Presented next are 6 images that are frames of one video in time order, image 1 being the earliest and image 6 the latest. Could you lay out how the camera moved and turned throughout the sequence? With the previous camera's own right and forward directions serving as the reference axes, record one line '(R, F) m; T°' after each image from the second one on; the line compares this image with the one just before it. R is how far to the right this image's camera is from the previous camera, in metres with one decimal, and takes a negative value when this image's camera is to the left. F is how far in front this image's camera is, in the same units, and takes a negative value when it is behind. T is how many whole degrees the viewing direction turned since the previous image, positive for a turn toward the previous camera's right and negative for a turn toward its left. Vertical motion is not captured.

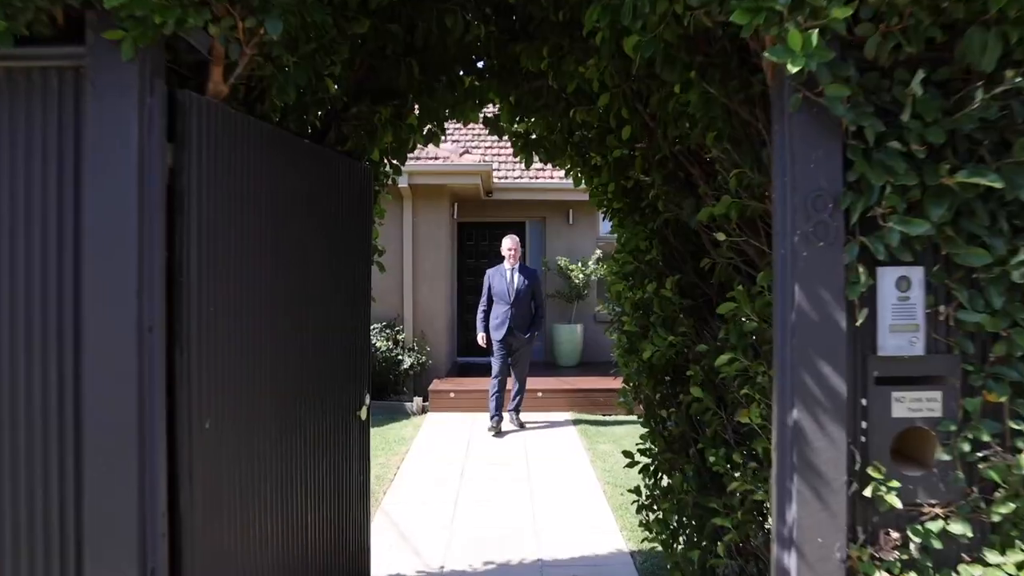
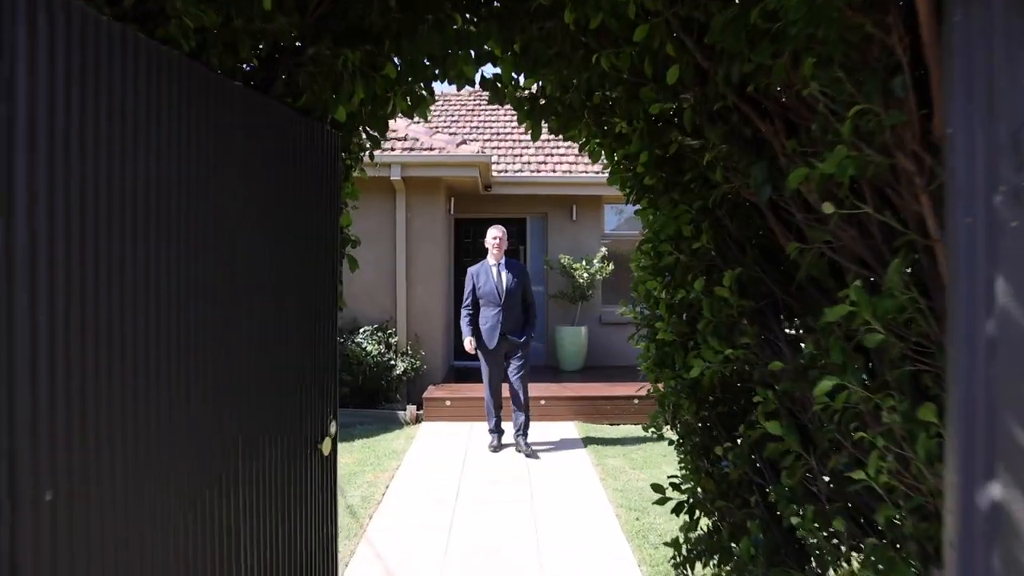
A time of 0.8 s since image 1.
(0.0, +0.6) m; 0°
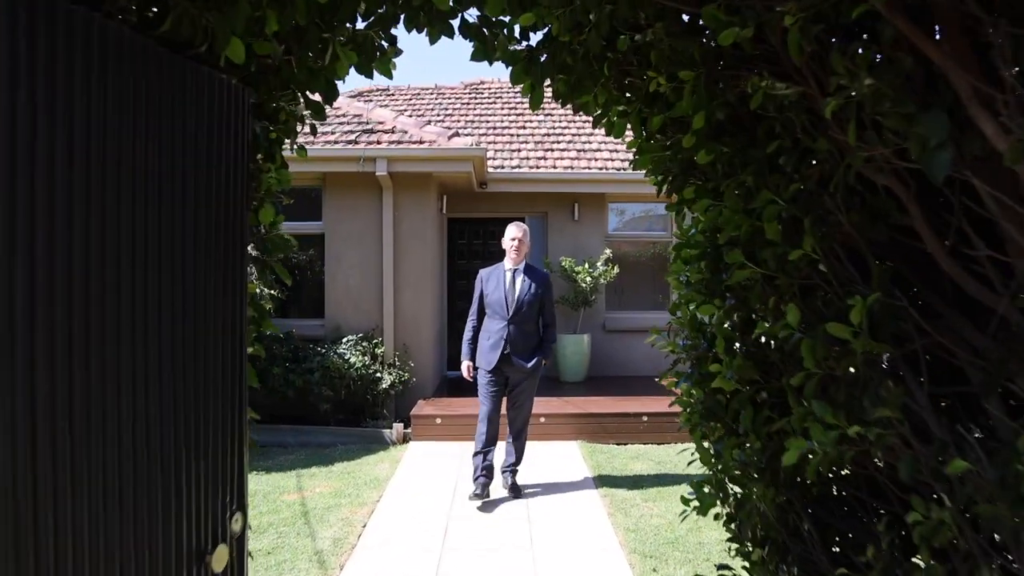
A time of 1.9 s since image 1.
(0.0, +0.7) m; 0°
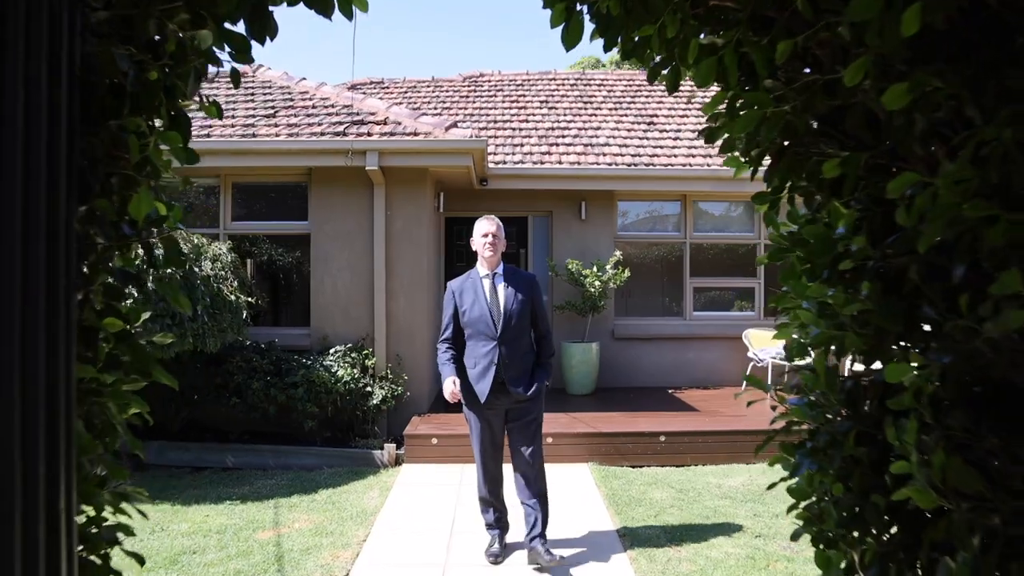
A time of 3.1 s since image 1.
(0.0, +0.6) m; 0°
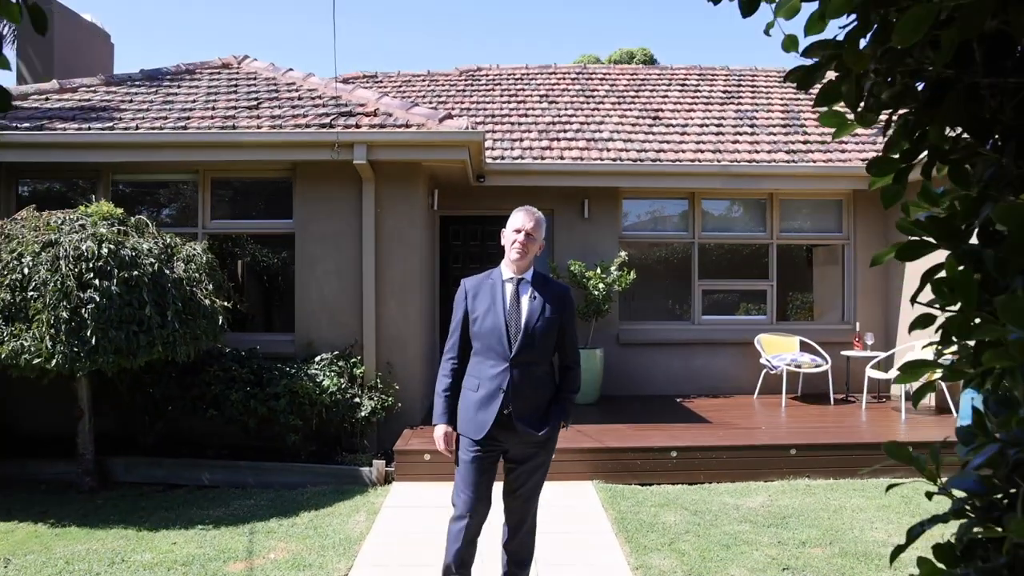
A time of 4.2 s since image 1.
(0.0, +0.5) m; 0°
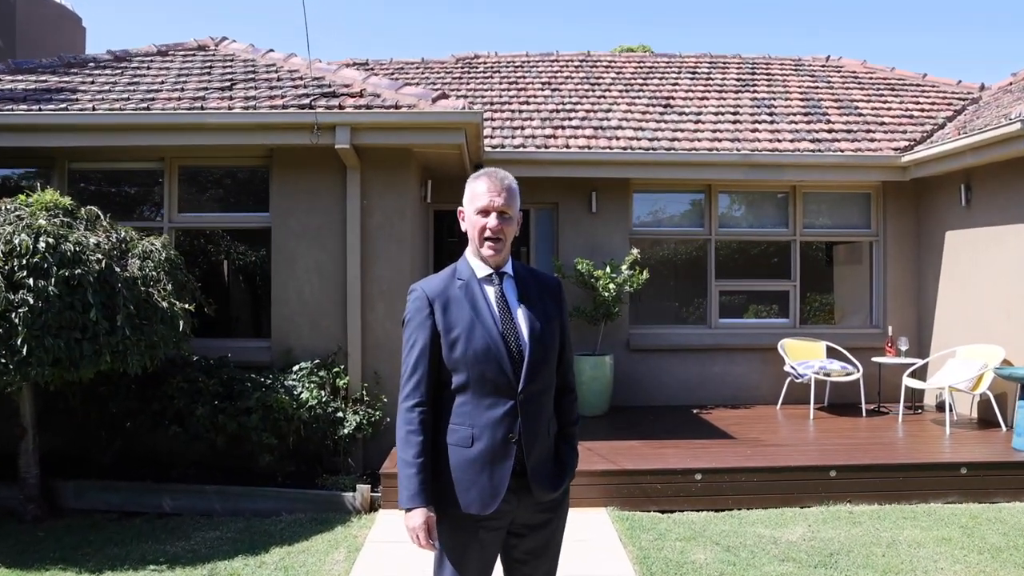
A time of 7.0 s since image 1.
(0.0, +0.7) m; 0°
